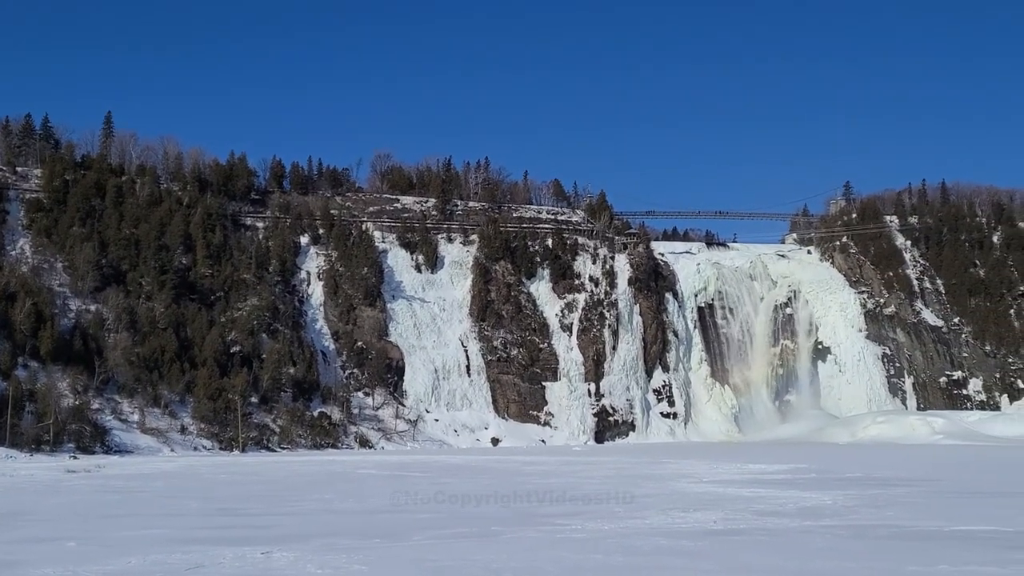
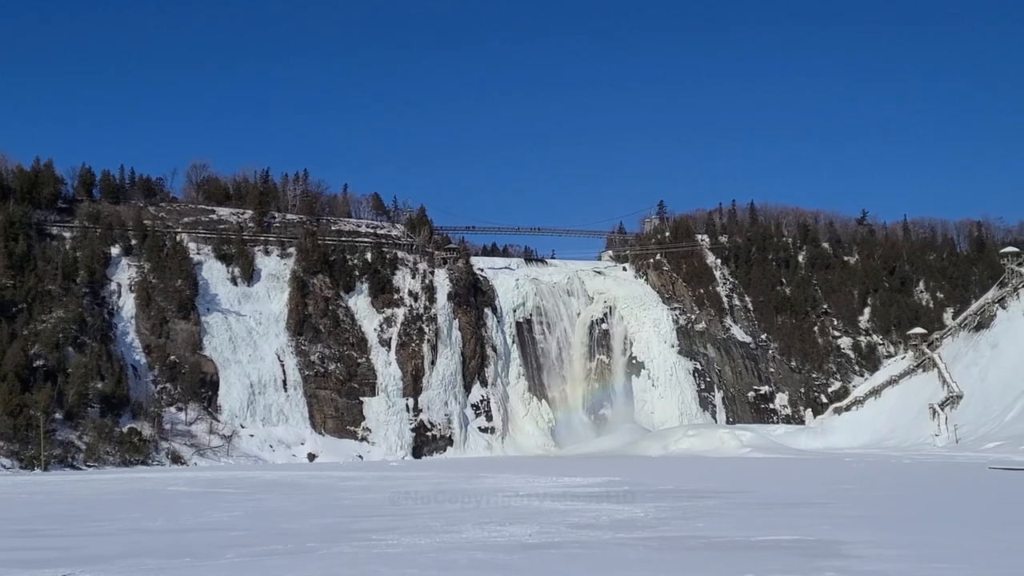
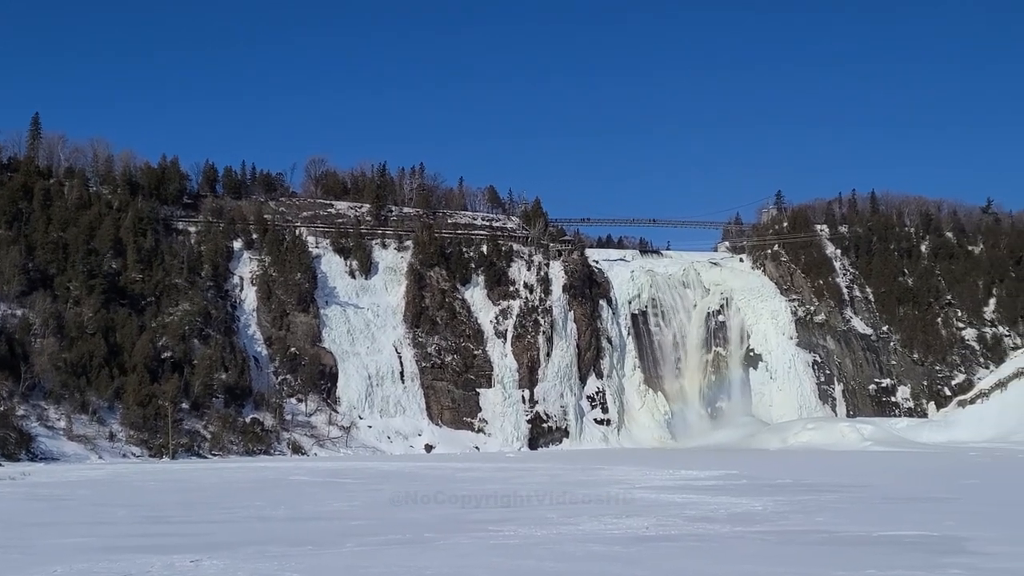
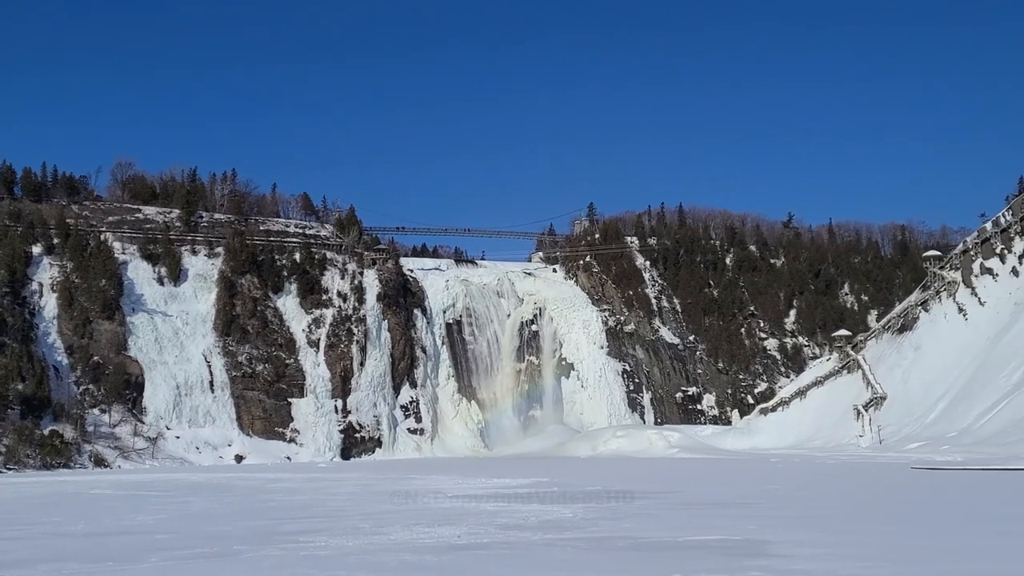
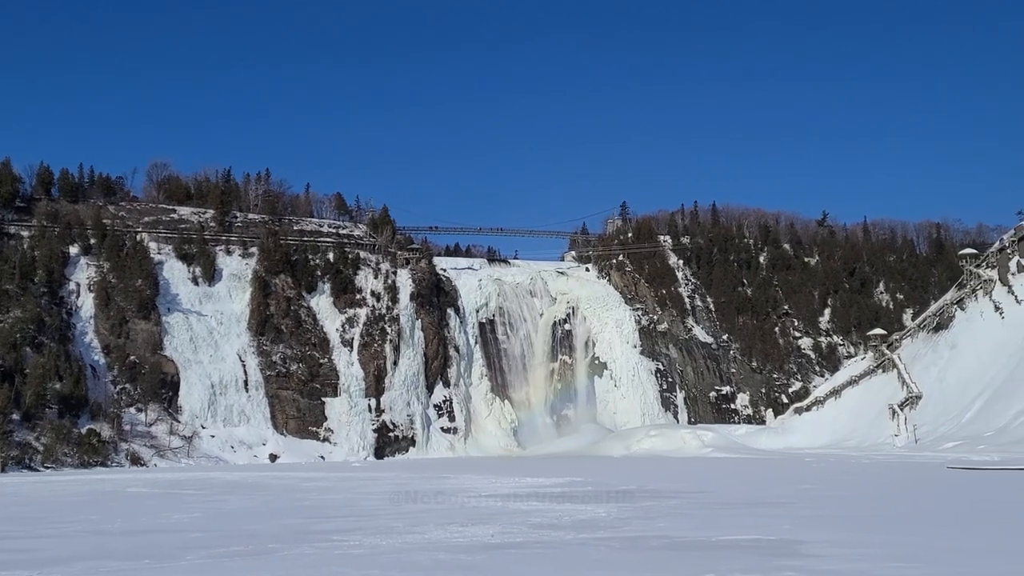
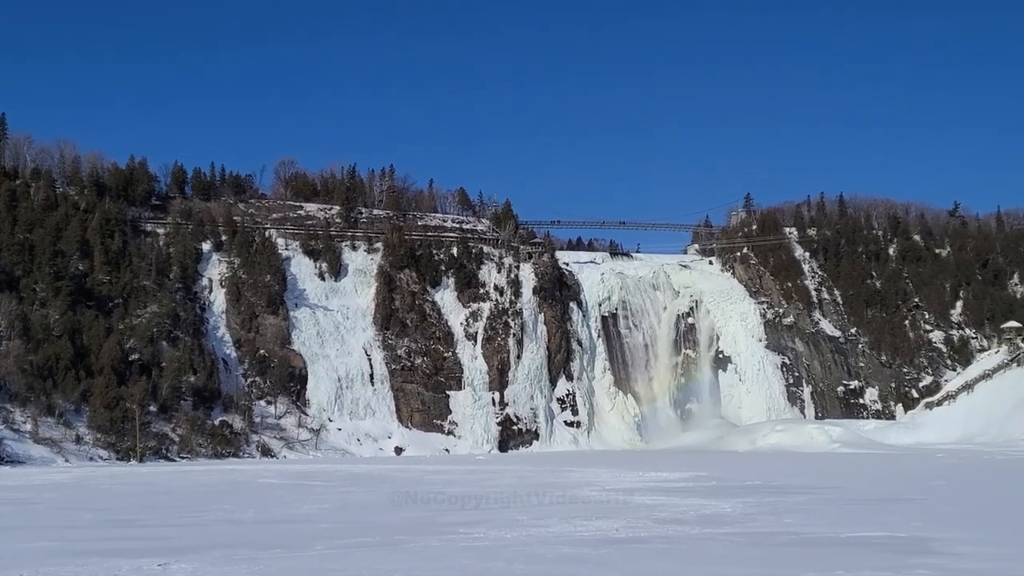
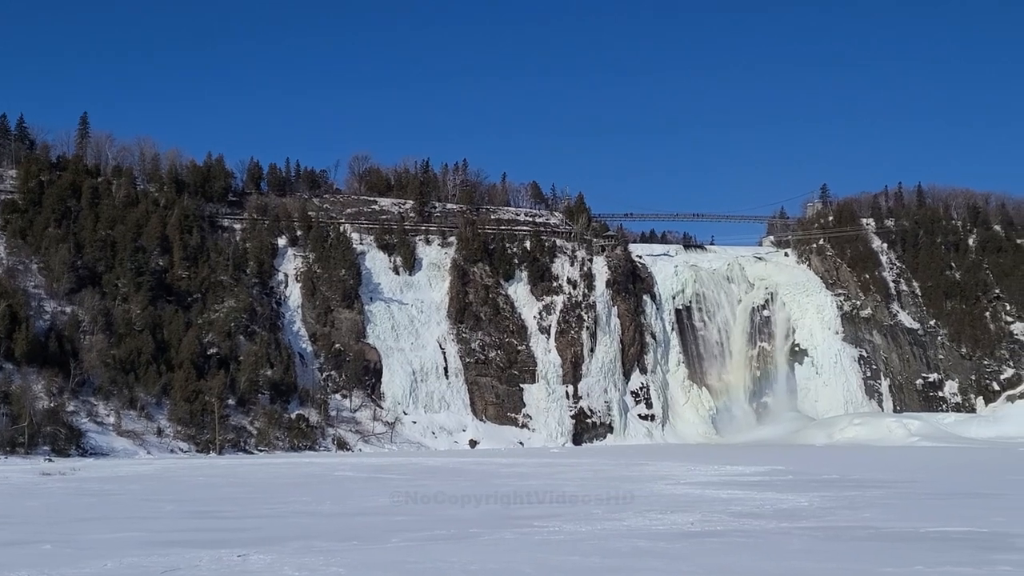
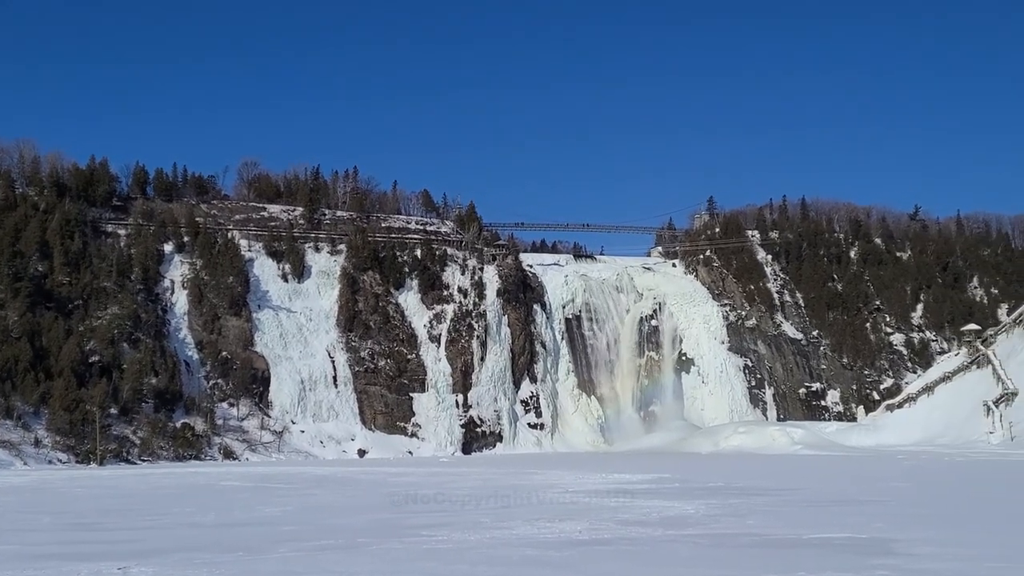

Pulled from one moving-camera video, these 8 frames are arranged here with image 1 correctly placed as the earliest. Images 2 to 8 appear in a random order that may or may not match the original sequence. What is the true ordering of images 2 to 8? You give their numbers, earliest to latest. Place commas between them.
7, 3, 6, 8, 2, 5, 4
